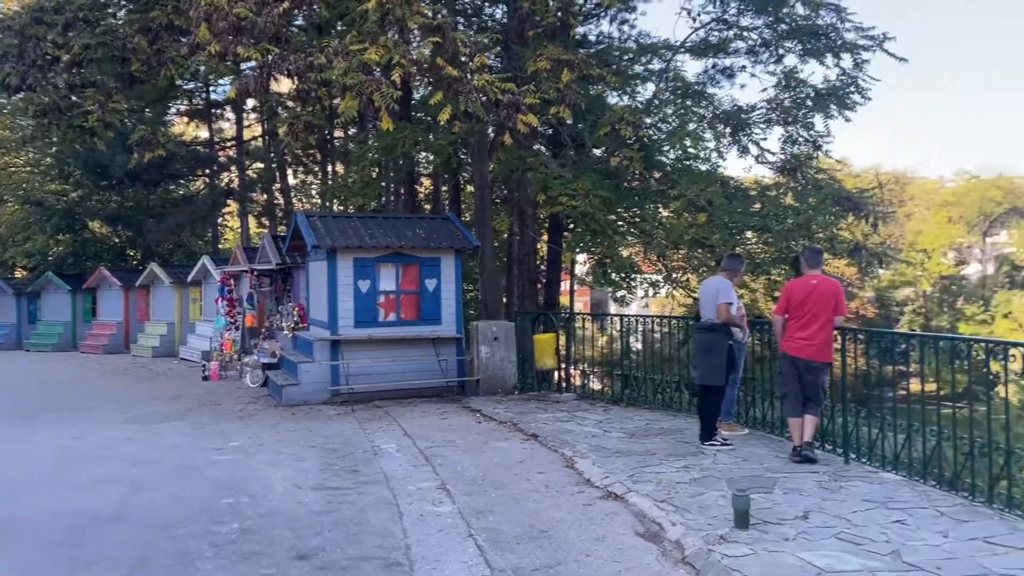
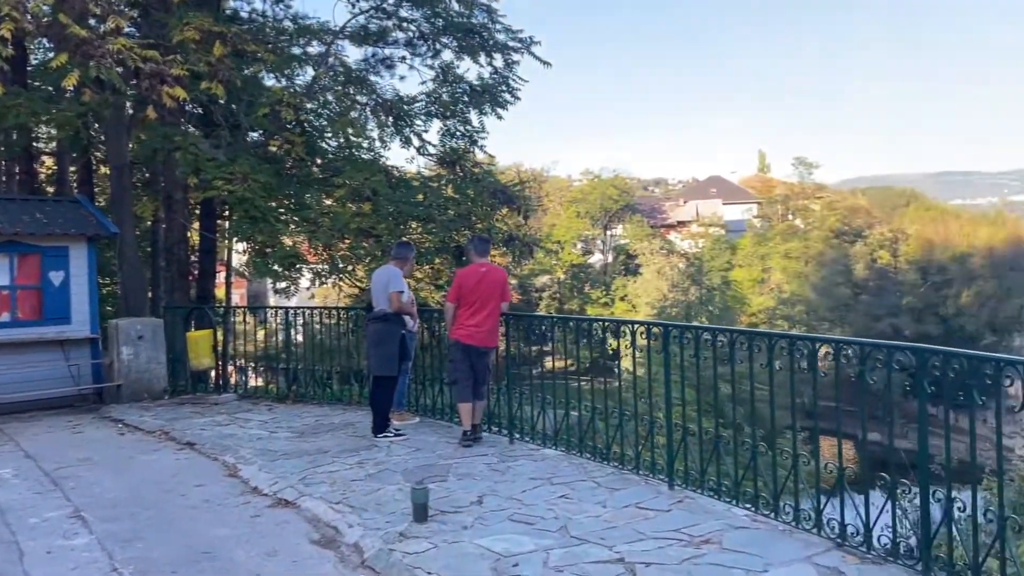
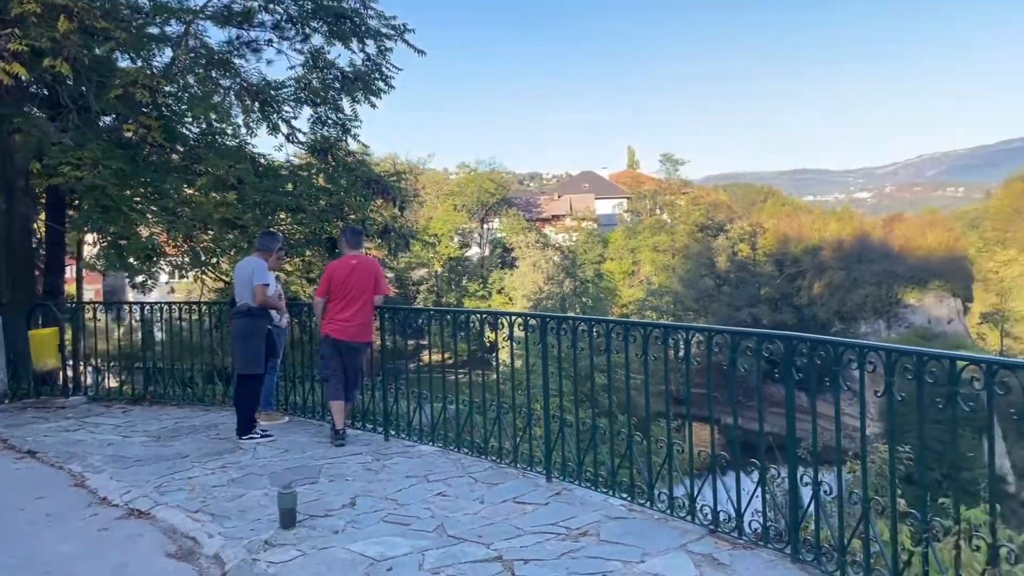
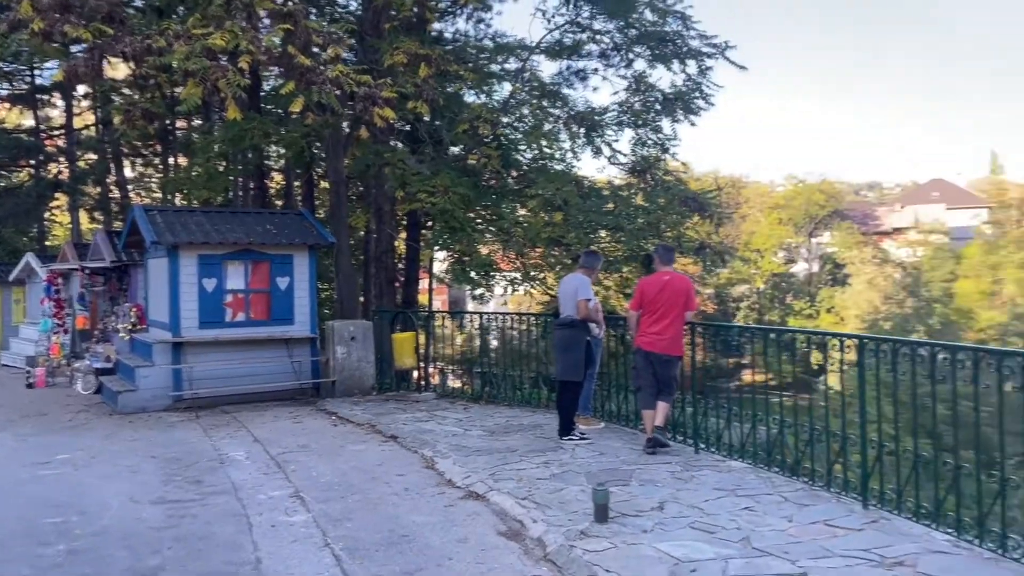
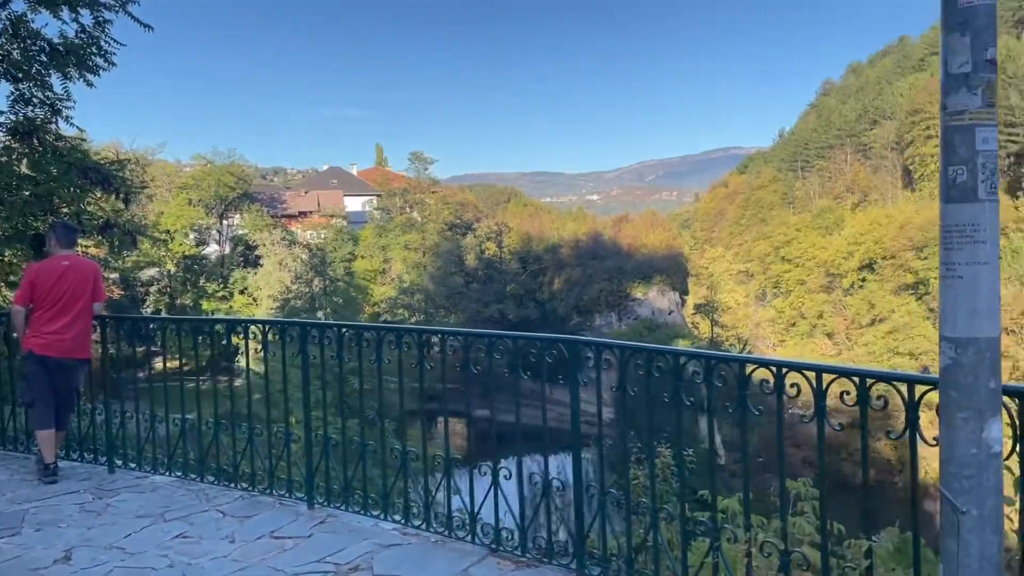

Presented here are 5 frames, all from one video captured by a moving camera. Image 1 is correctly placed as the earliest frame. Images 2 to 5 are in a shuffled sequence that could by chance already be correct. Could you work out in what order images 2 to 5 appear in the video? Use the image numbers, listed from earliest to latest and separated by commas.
4, 2, 3, 5
